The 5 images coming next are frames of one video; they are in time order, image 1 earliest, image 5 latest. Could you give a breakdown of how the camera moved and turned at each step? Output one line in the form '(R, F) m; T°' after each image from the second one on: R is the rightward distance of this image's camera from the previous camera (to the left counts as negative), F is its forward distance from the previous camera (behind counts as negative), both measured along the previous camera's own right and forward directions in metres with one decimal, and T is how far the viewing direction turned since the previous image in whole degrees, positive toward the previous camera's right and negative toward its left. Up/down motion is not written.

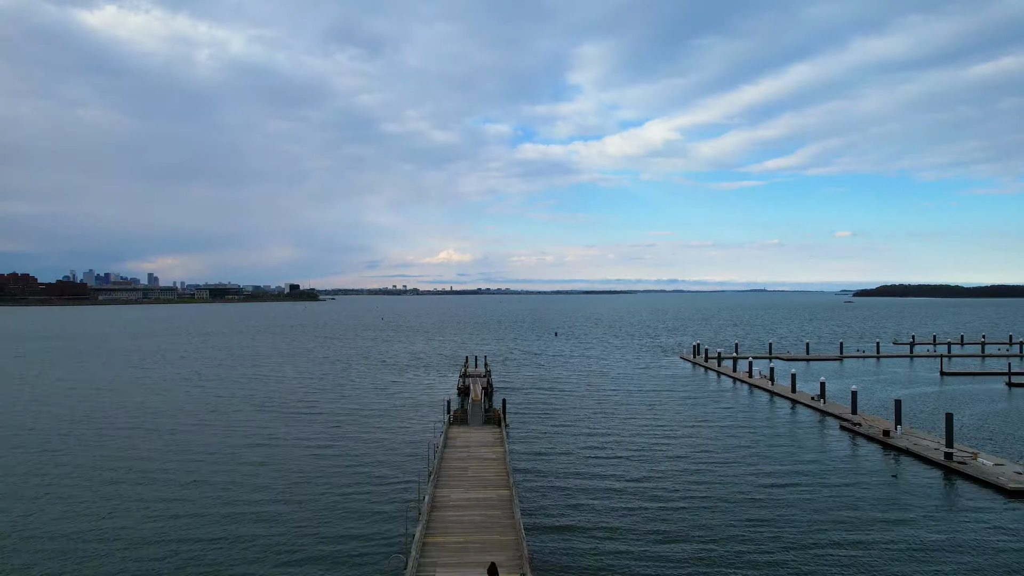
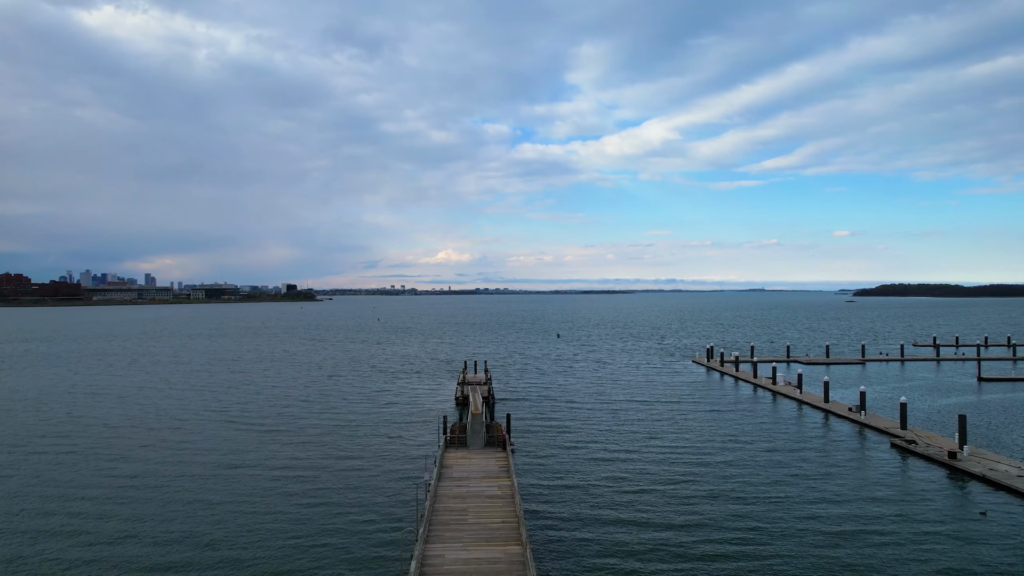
(0.0, +0.5) m; 0°
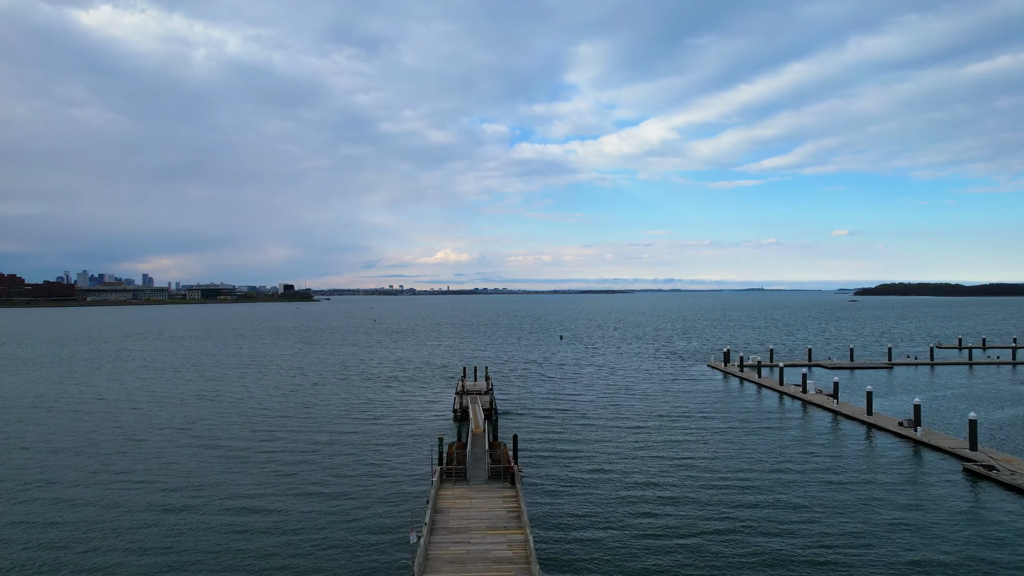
(-0.1, +0.7) m; 0°
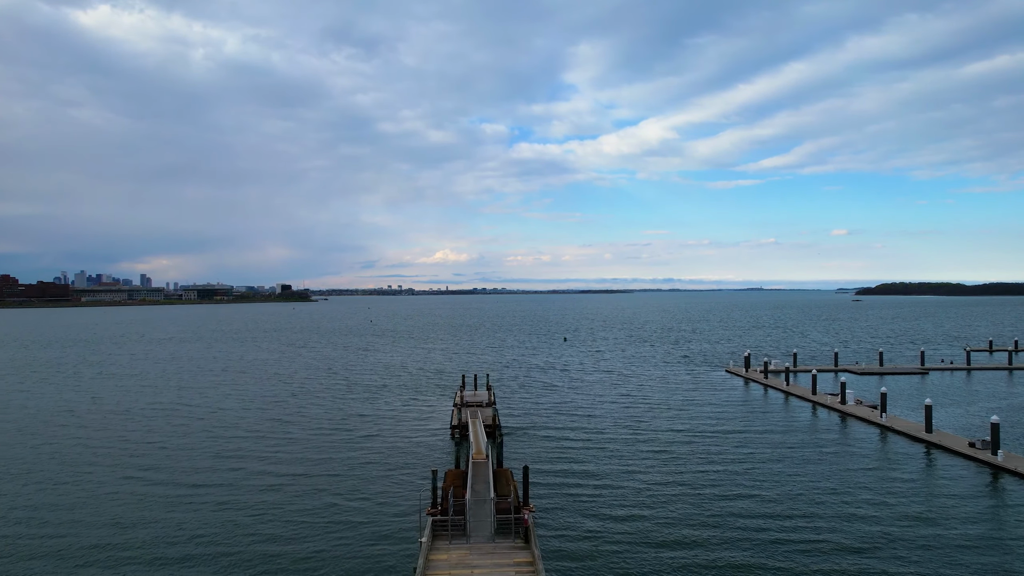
(0.0, +0.7) m; 0°
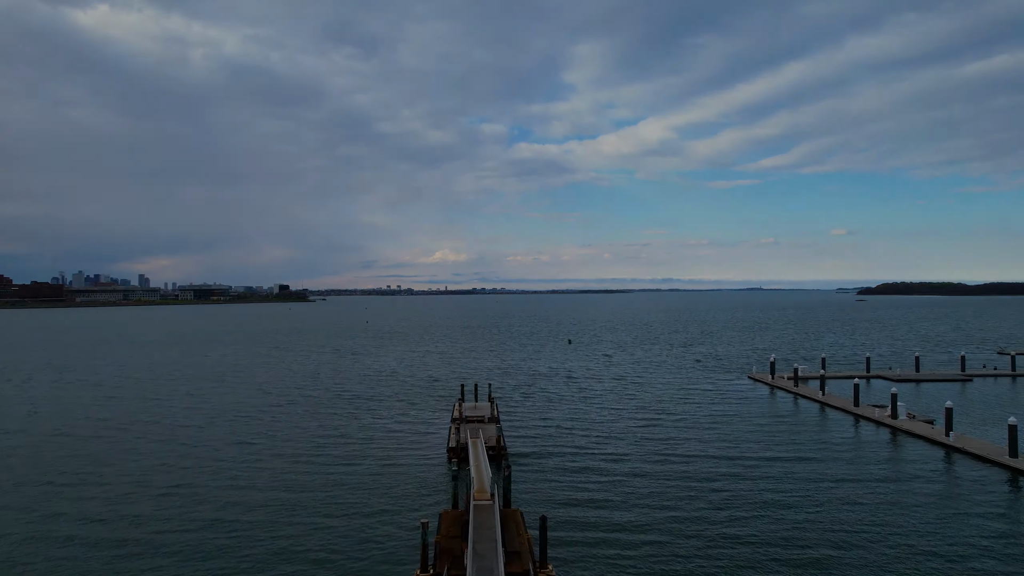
(0.0, +0.7) m; 0°
